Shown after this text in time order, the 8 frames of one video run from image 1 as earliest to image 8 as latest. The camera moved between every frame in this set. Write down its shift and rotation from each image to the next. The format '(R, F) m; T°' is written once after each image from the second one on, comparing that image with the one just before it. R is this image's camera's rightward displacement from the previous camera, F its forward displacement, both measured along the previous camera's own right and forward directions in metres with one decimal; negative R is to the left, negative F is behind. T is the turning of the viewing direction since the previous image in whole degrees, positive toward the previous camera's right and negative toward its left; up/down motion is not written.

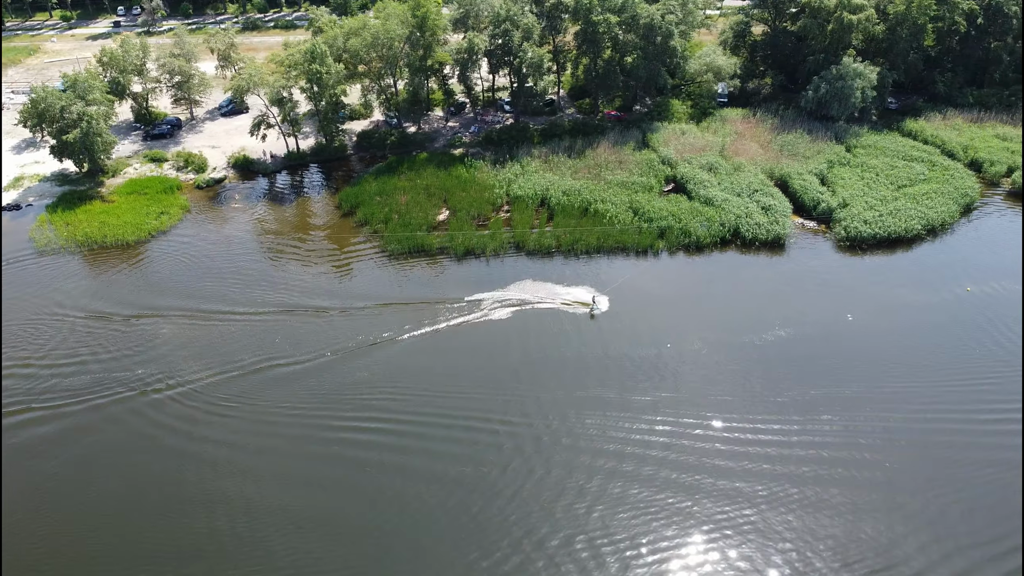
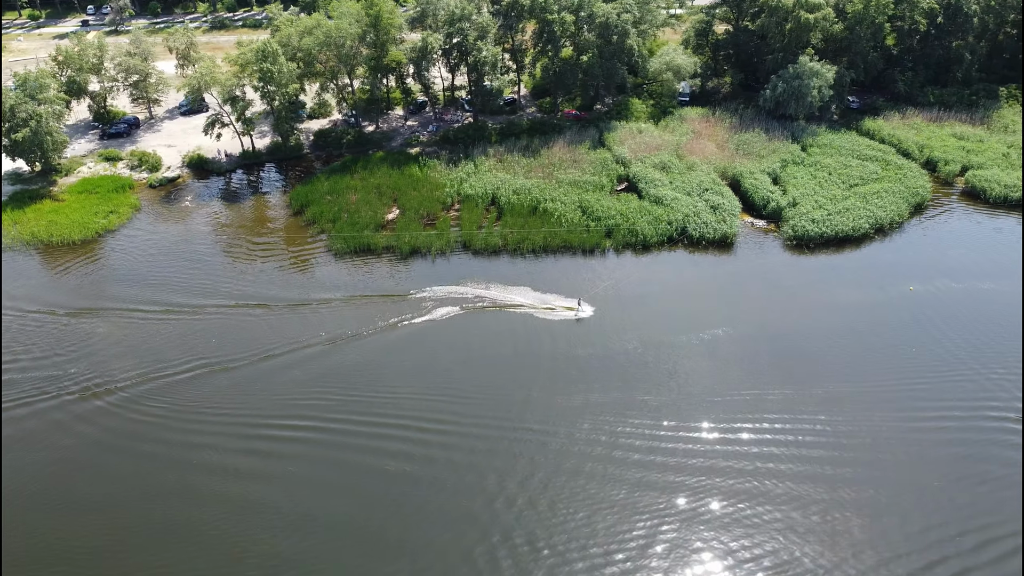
(+1.6, 0.0) m; 0°
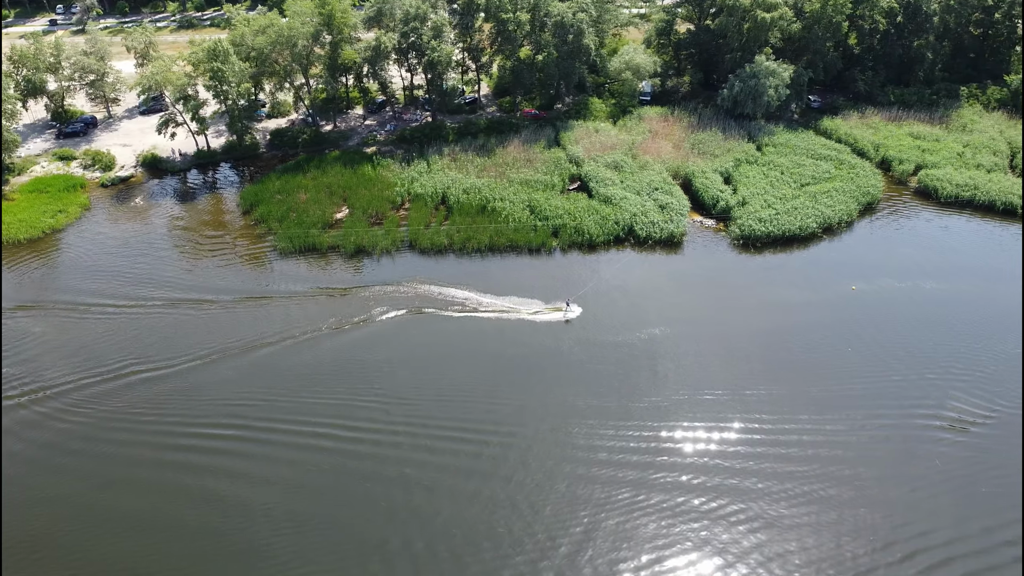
(+1.6, 0.0) m; 0°
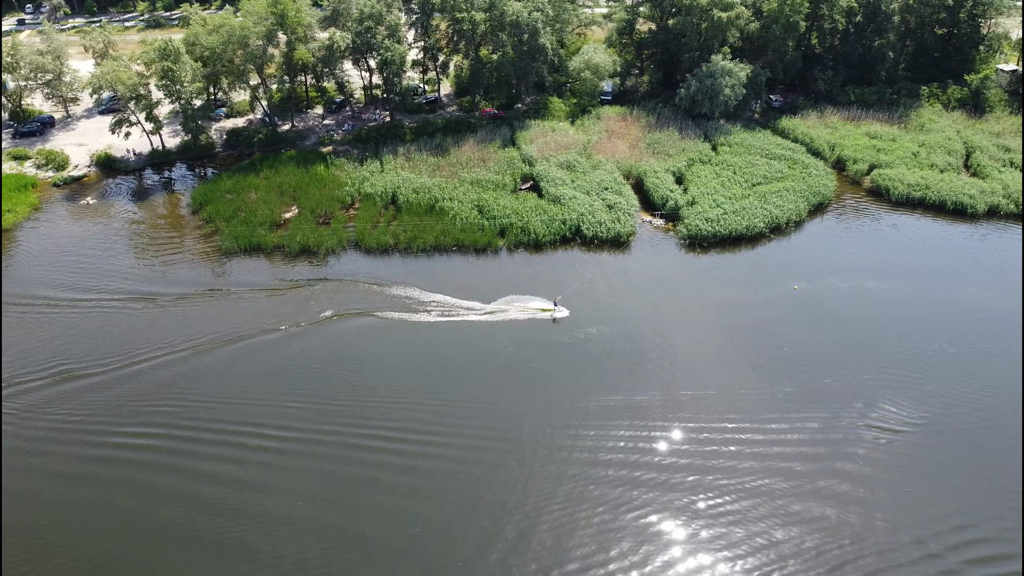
(+1.6, 0.0) m; 0°
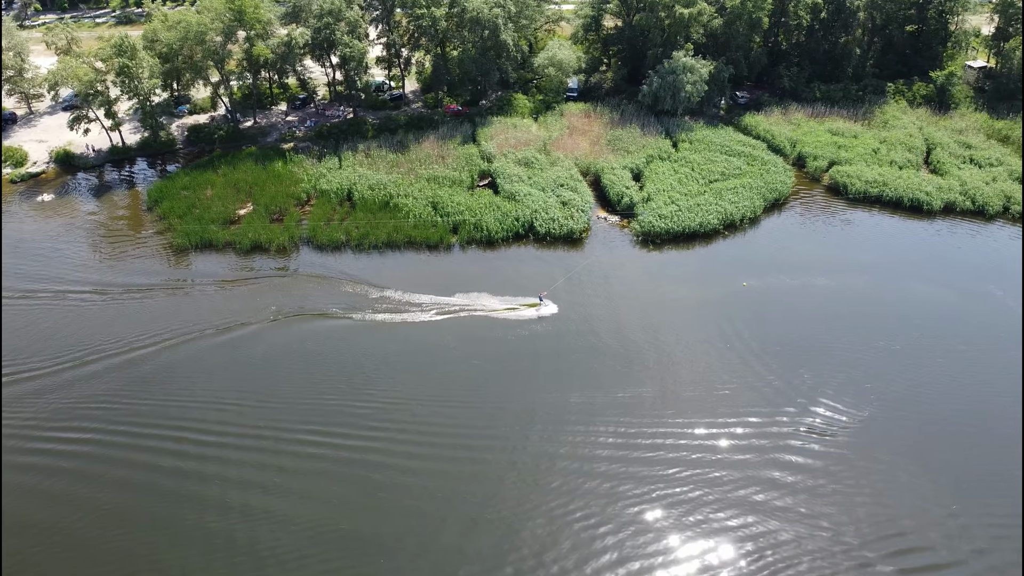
(+1.4, 0.0) m; 0°
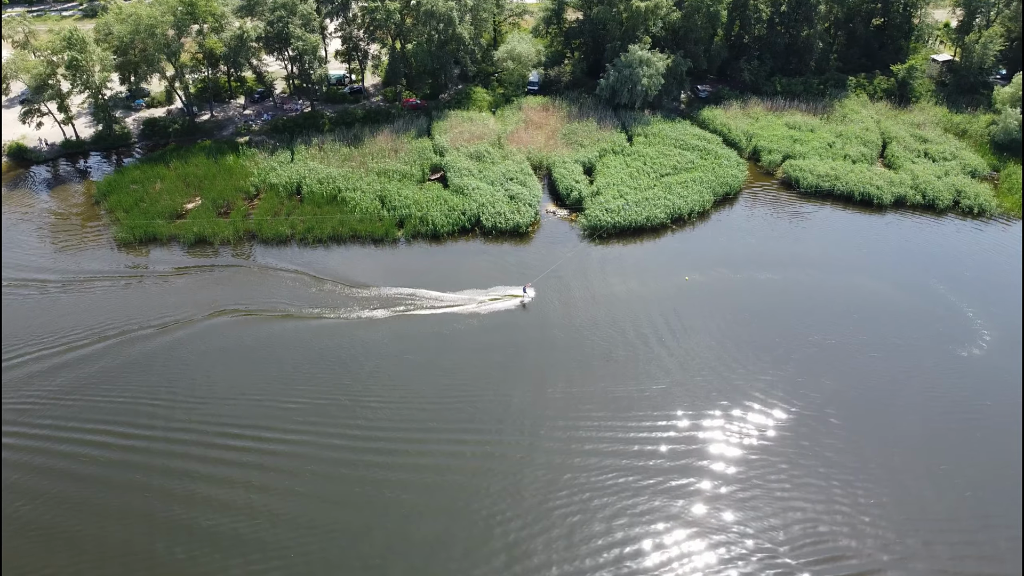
(+1.6, +0.1) m; 0°
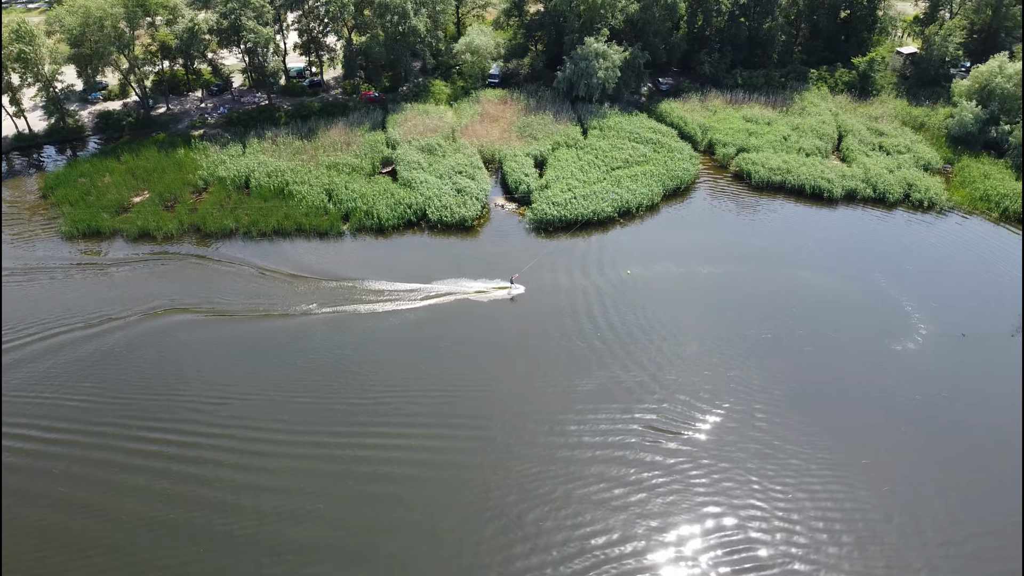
(+1.6, +0.1) m; 0°
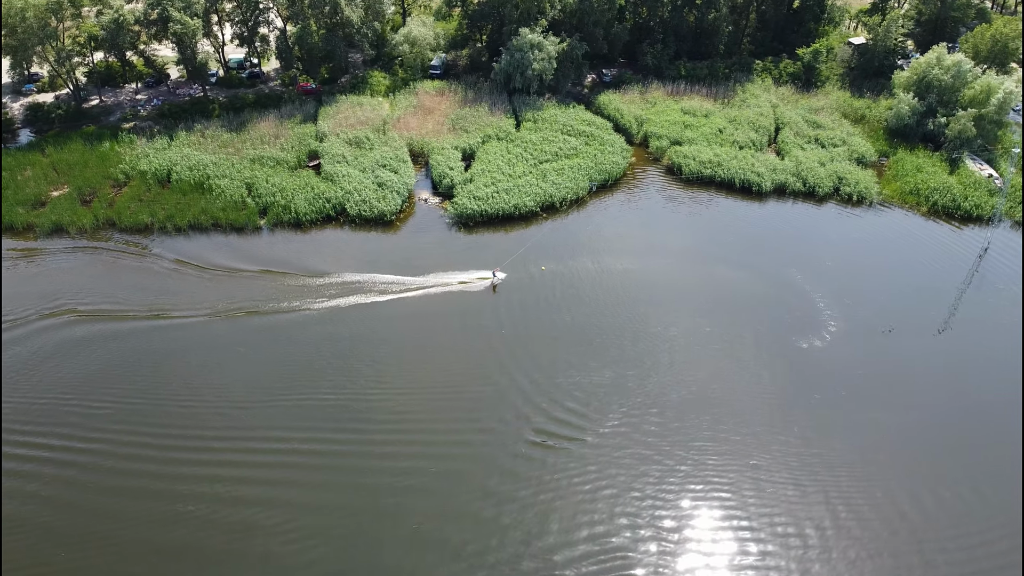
(+2.4, +0.4) m; 0°
